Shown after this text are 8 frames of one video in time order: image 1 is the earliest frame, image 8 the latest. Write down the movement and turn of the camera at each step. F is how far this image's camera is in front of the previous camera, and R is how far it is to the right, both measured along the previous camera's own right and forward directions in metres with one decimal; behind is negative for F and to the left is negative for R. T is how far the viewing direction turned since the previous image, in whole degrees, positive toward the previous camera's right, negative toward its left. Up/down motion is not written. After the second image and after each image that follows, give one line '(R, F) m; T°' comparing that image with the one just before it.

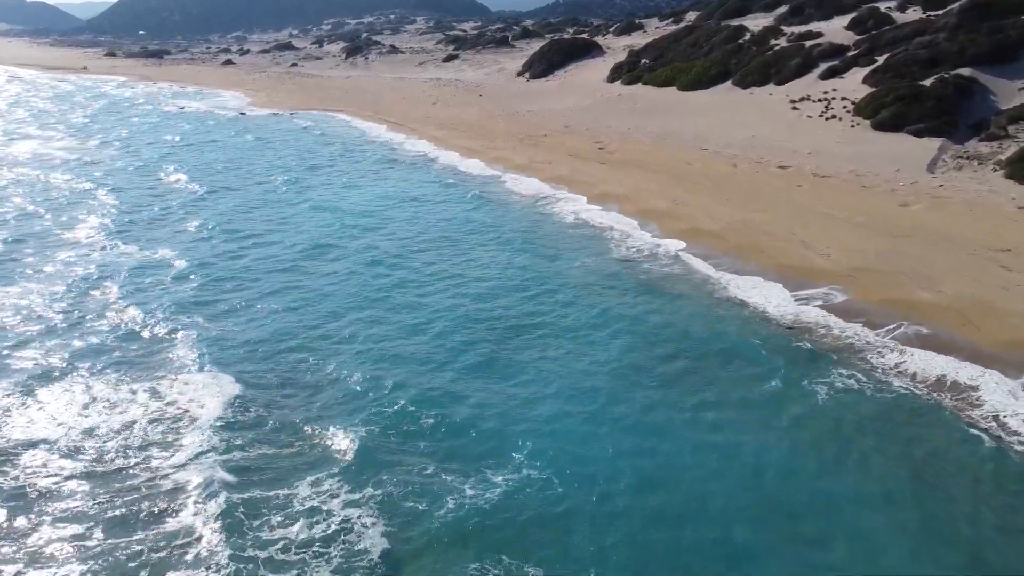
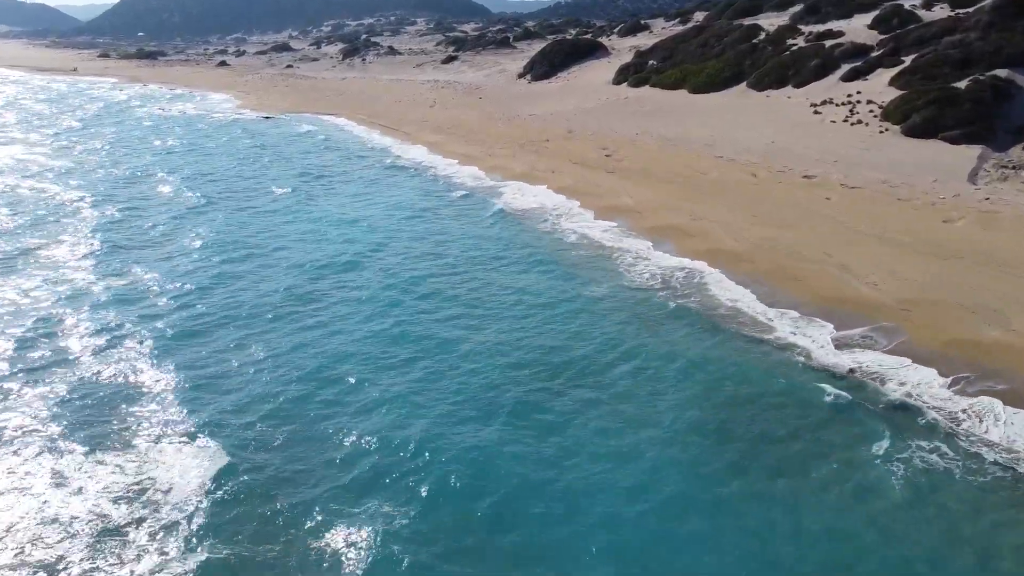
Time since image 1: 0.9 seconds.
(0.0, +1.5) m; 0°
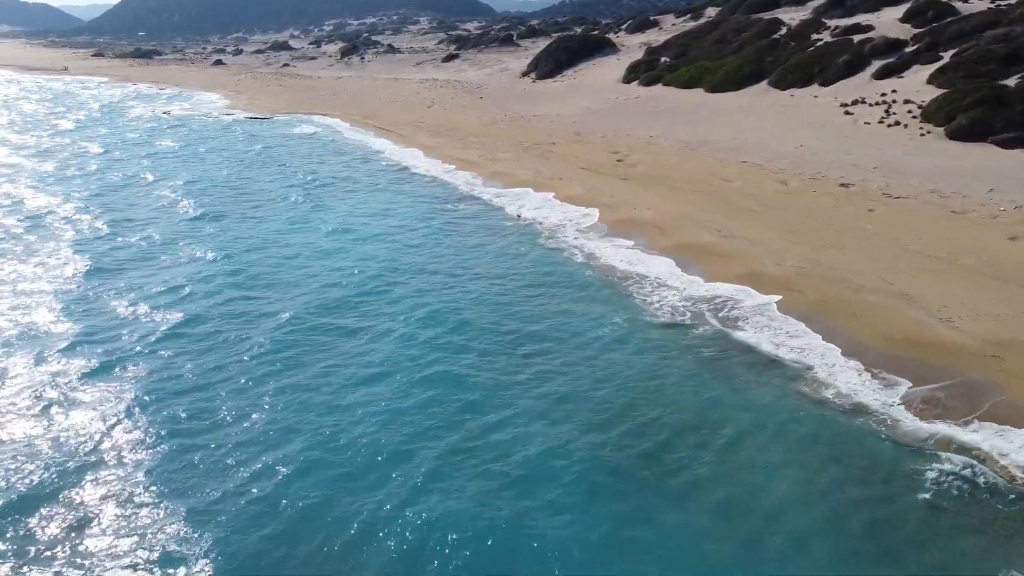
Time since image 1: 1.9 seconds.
(0.0, +1.7) m; 0°
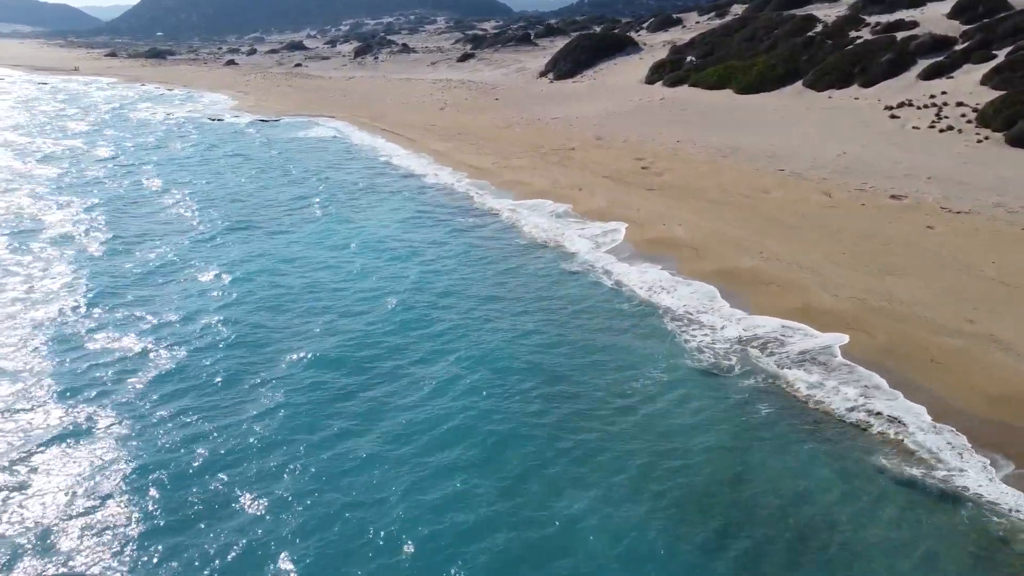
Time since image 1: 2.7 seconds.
(0.0, +1.4) m; -1°
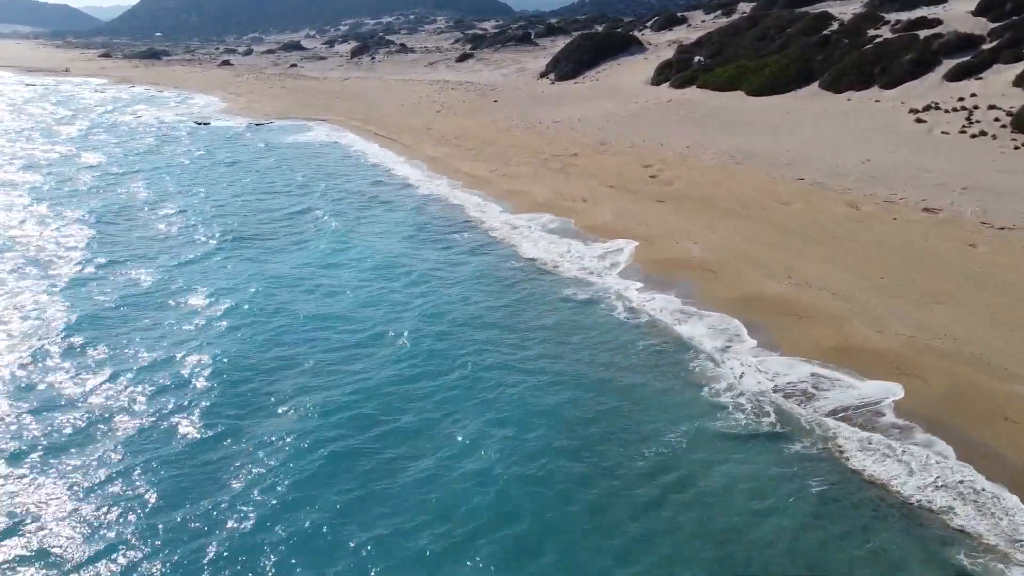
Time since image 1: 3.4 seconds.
(0.0, +1.2) m; 0°
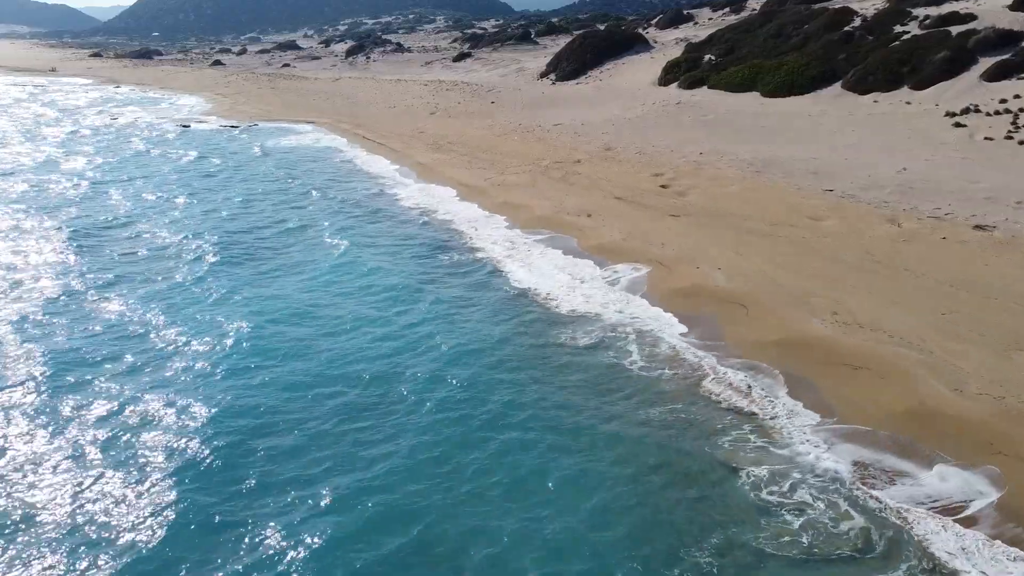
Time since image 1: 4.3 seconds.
(+0.1, +1.5) m; 0°
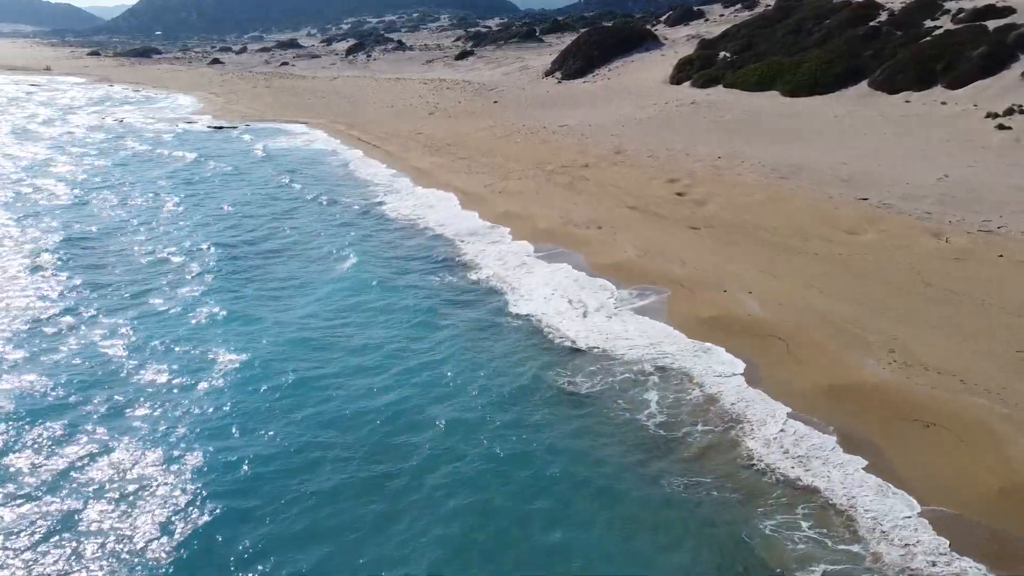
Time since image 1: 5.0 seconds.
(0.0, +1.2) m; 0°
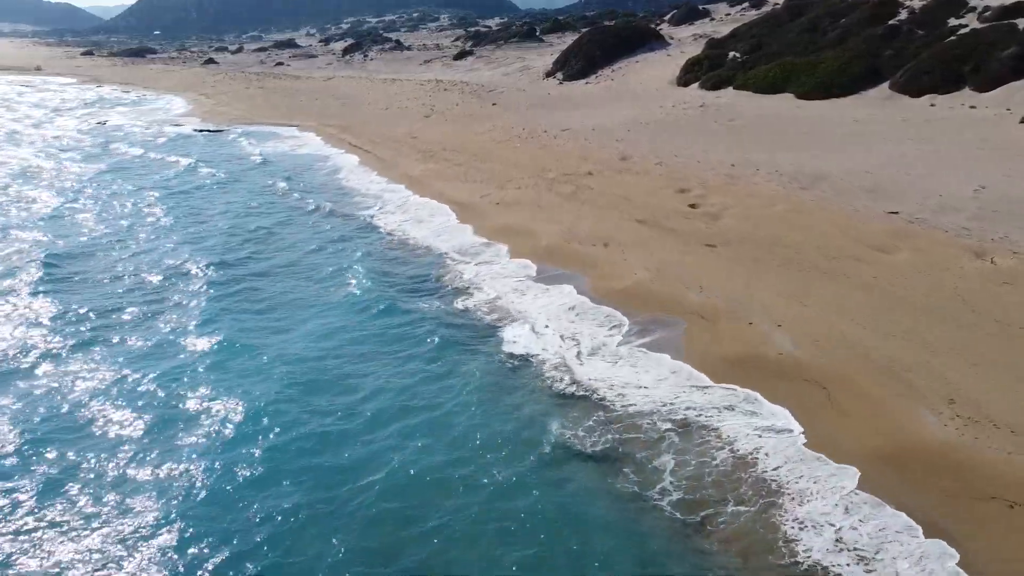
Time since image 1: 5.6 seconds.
(0.0, +1.0) m; 0°
